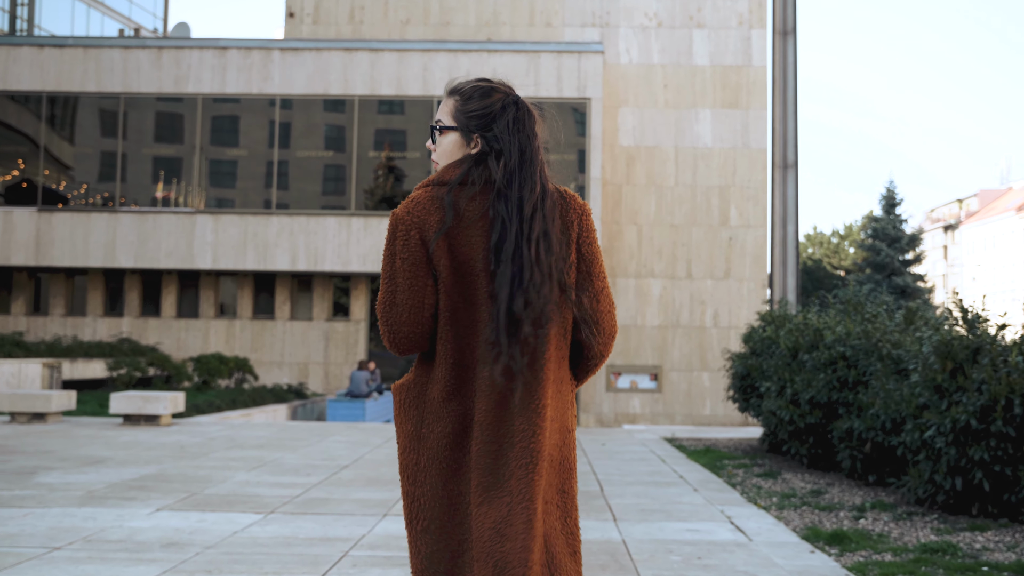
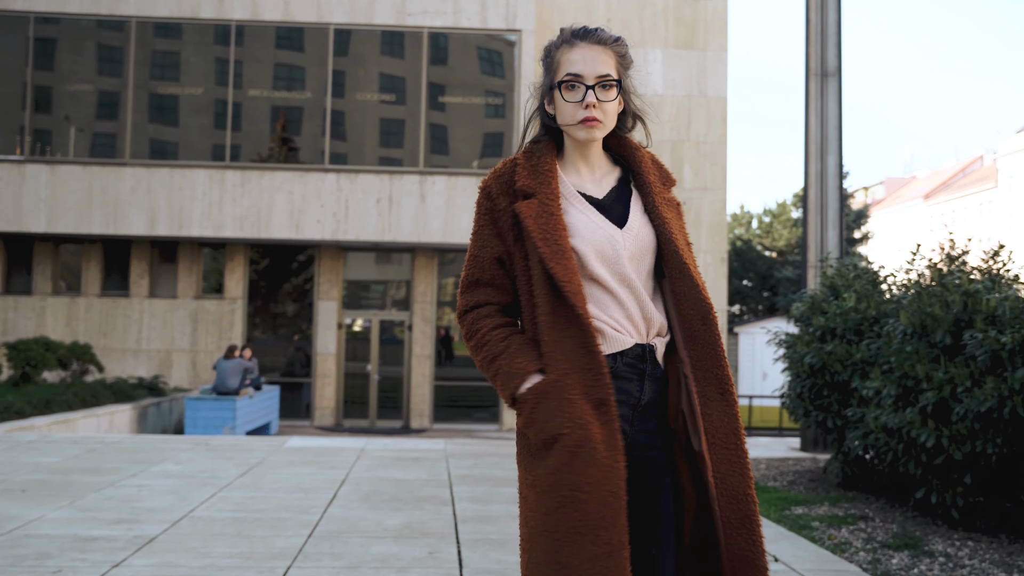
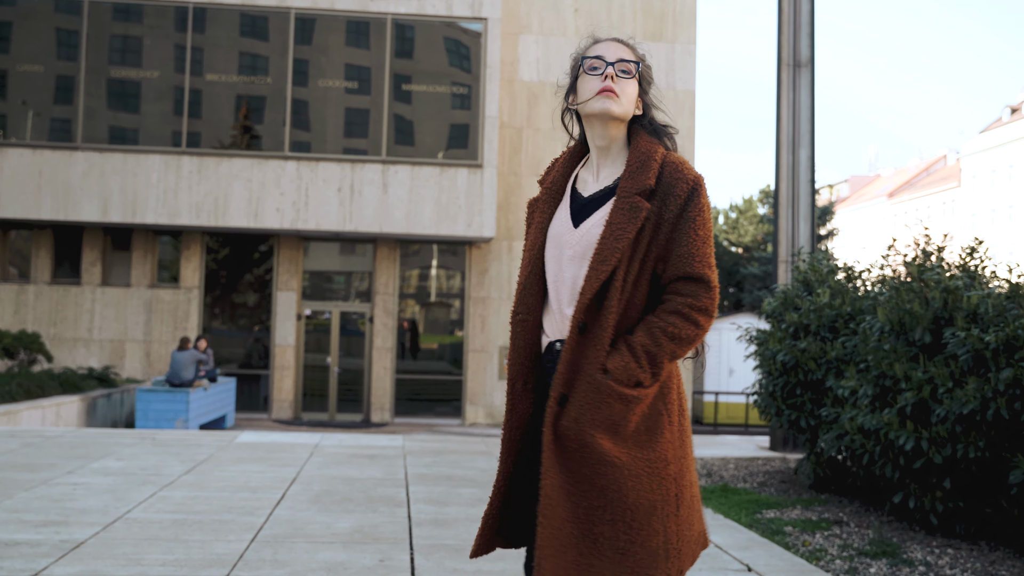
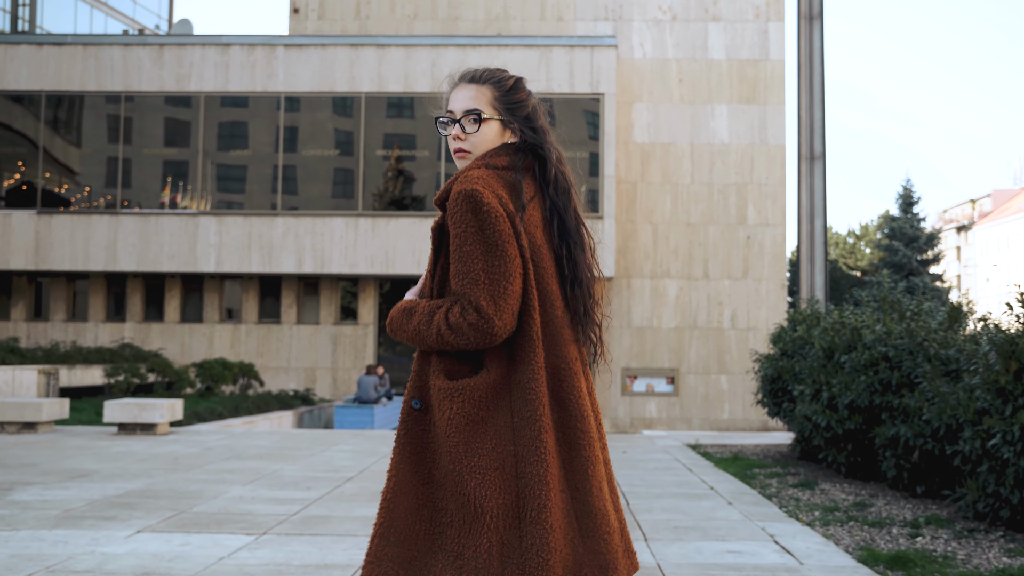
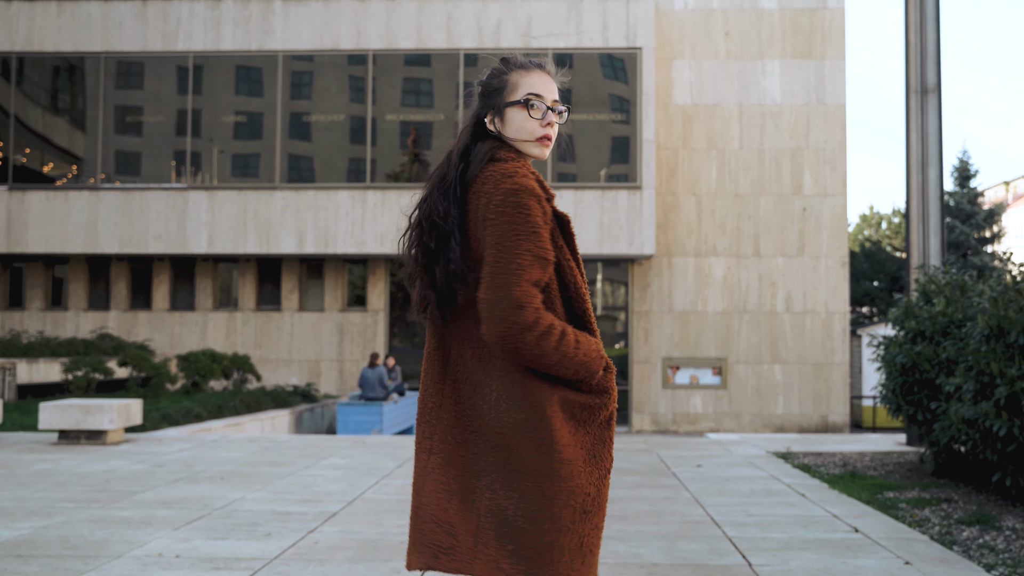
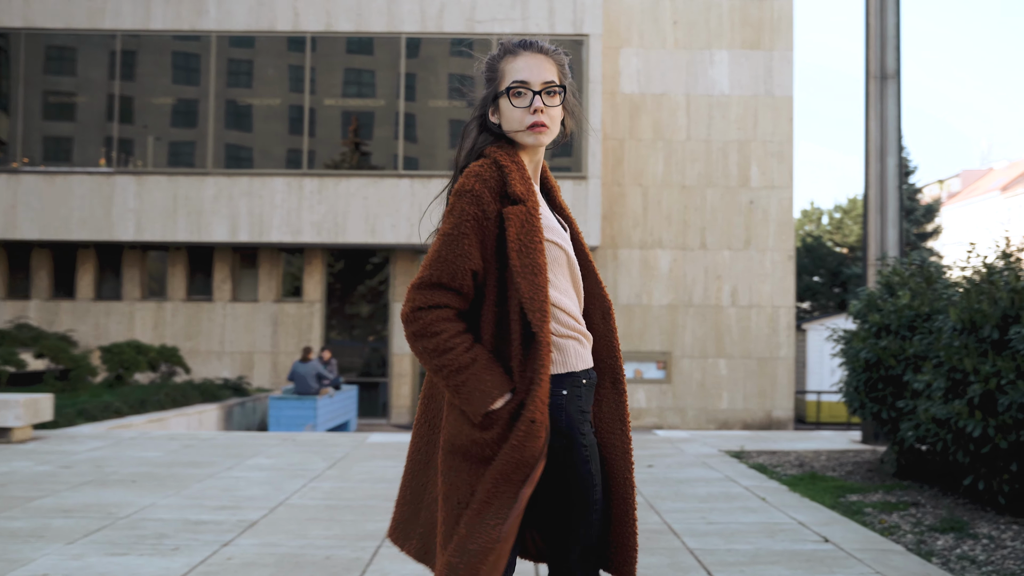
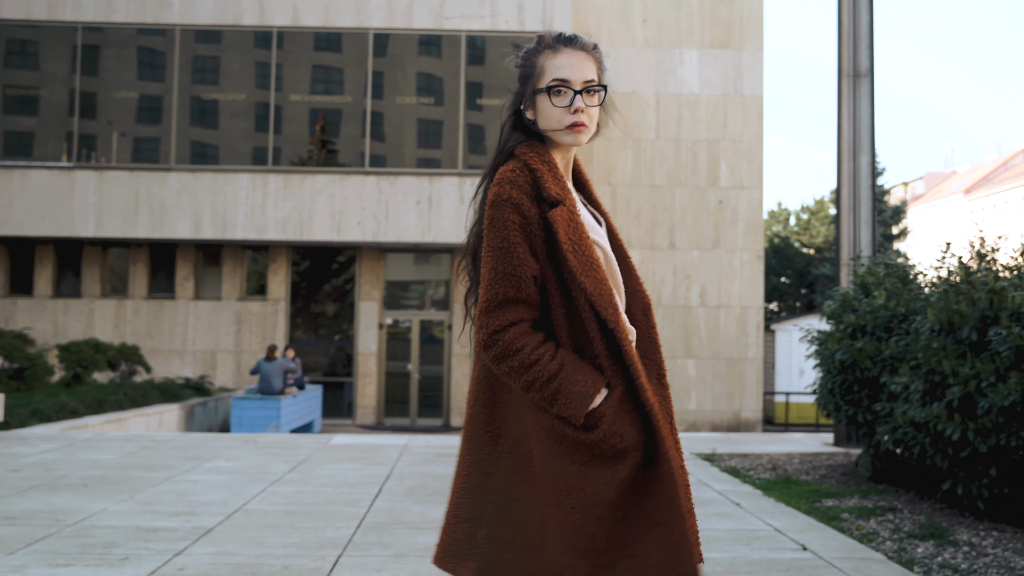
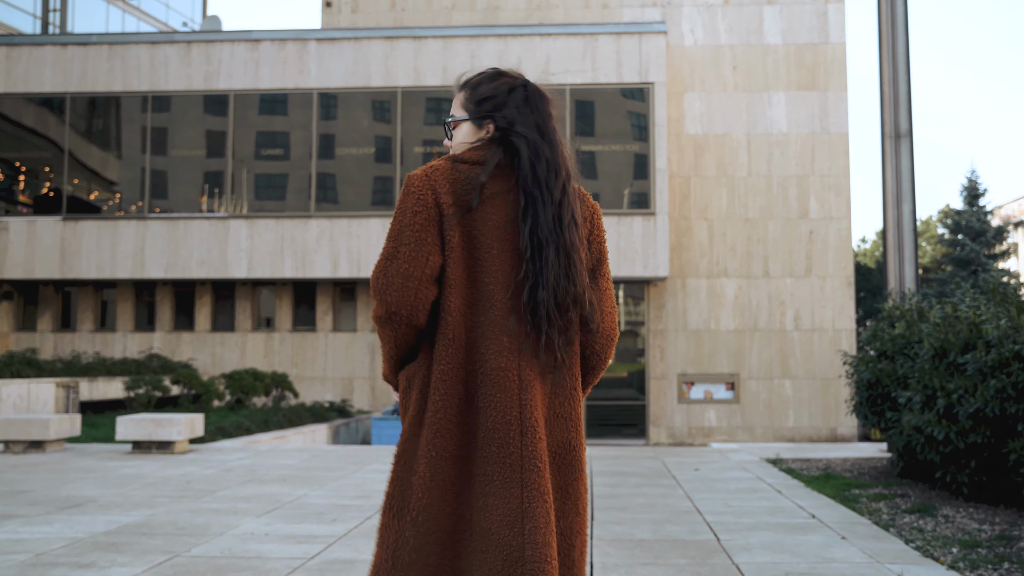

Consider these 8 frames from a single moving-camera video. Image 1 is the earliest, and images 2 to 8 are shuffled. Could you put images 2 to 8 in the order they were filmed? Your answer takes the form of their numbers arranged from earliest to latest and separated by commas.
4, 8, 5, 6, 7, 2, 3
